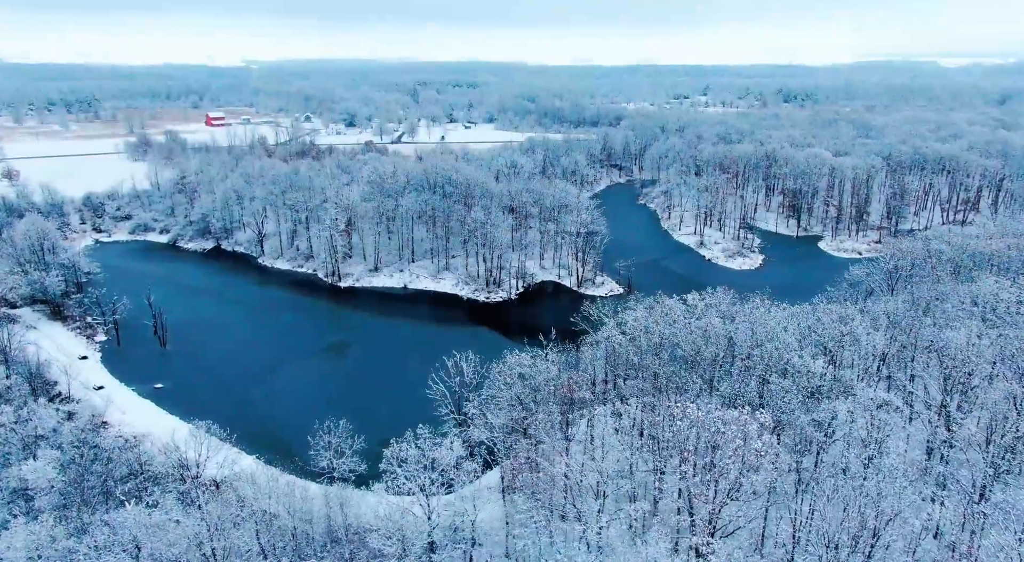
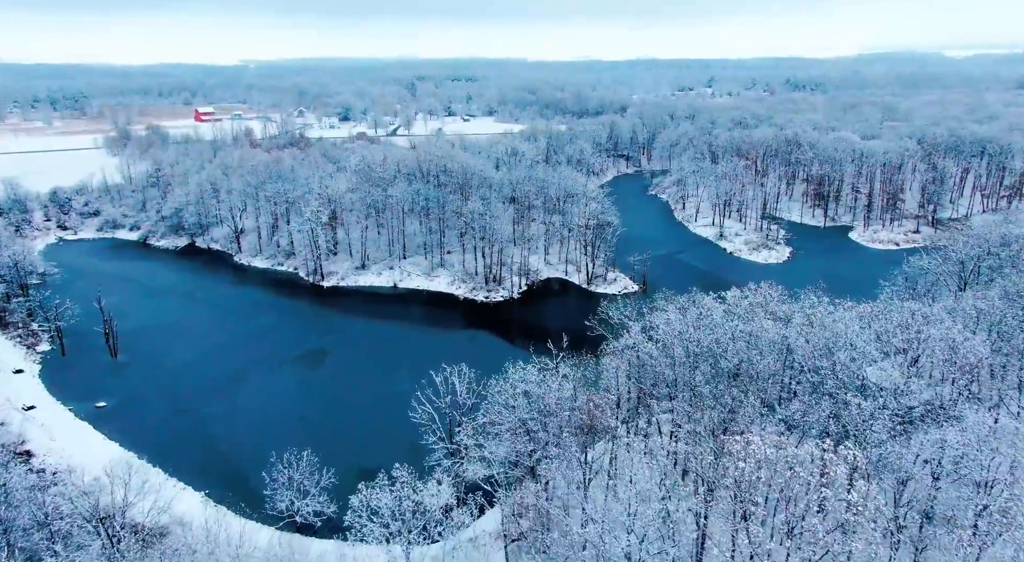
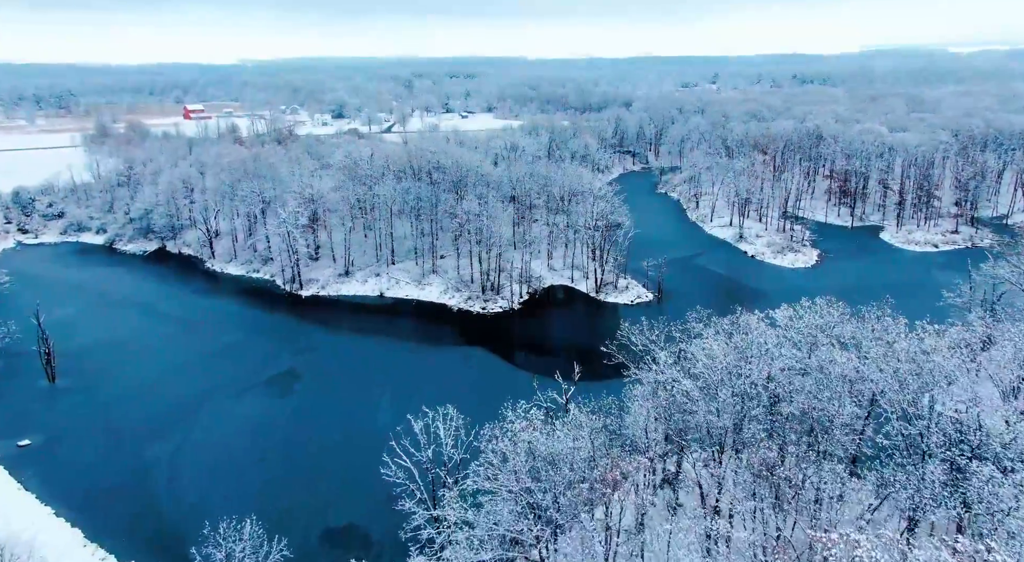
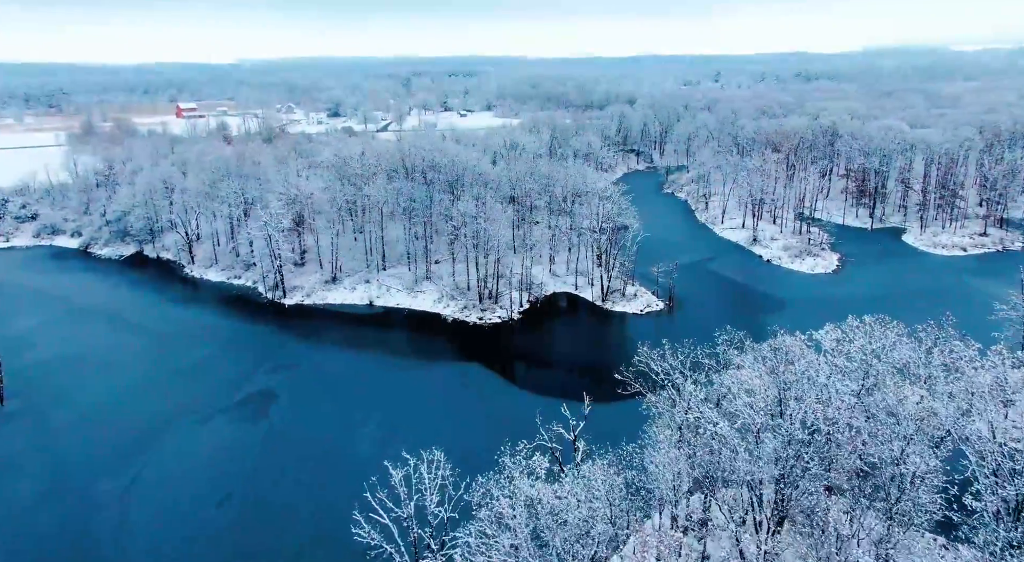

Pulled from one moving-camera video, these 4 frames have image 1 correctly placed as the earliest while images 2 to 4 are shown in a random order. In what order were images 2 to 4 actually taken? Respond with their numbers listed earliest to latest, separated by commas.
2, 3, 4
